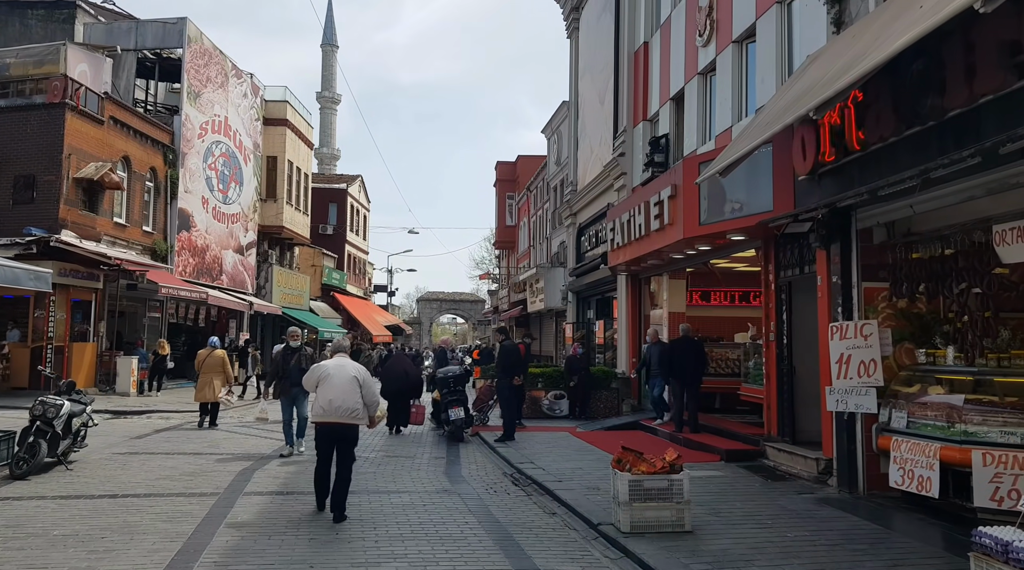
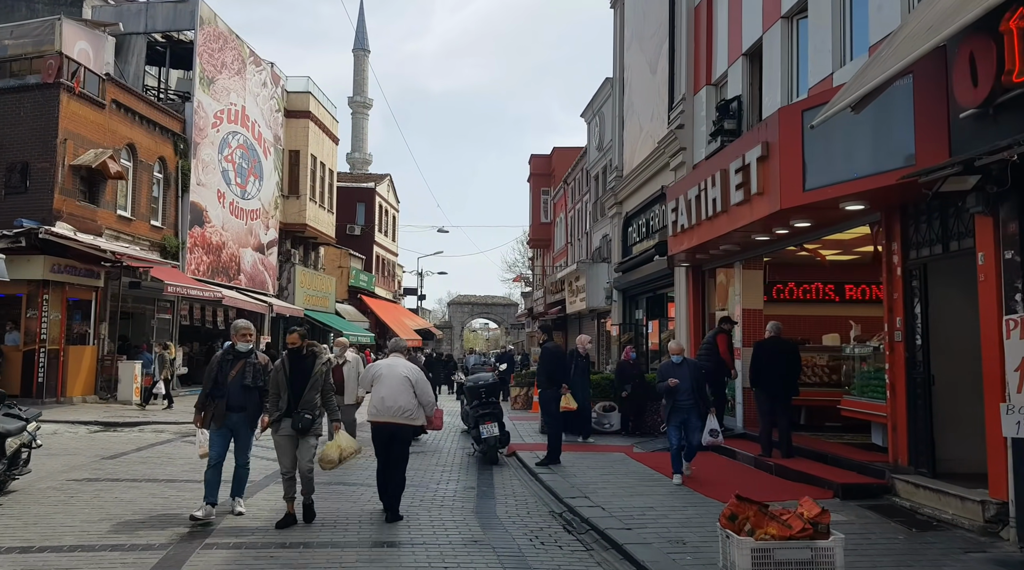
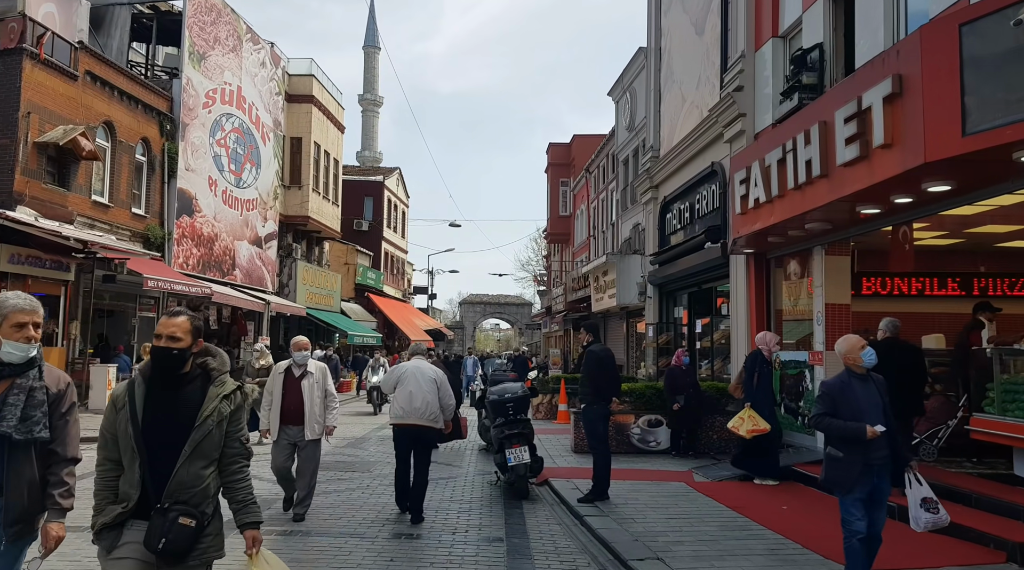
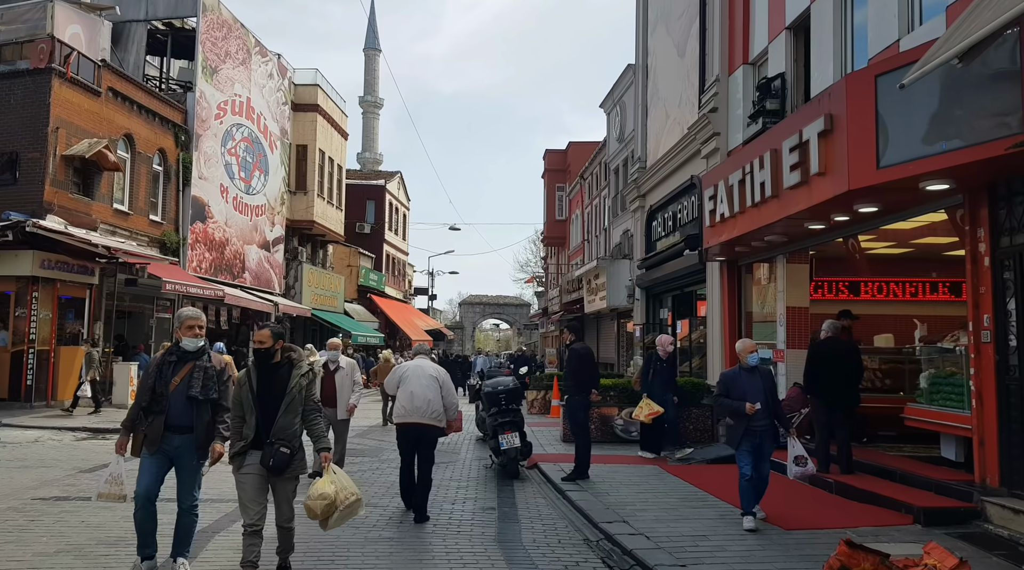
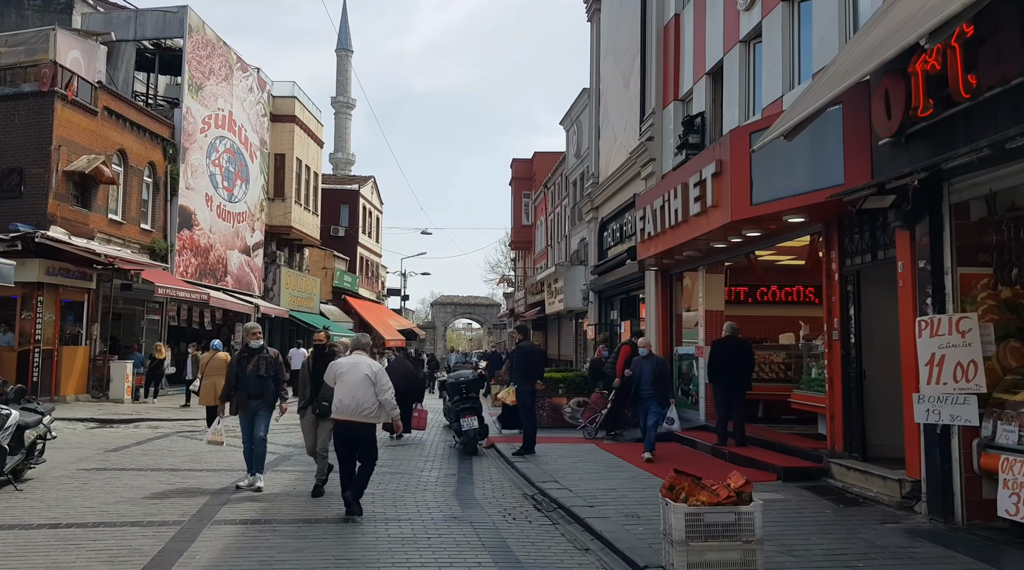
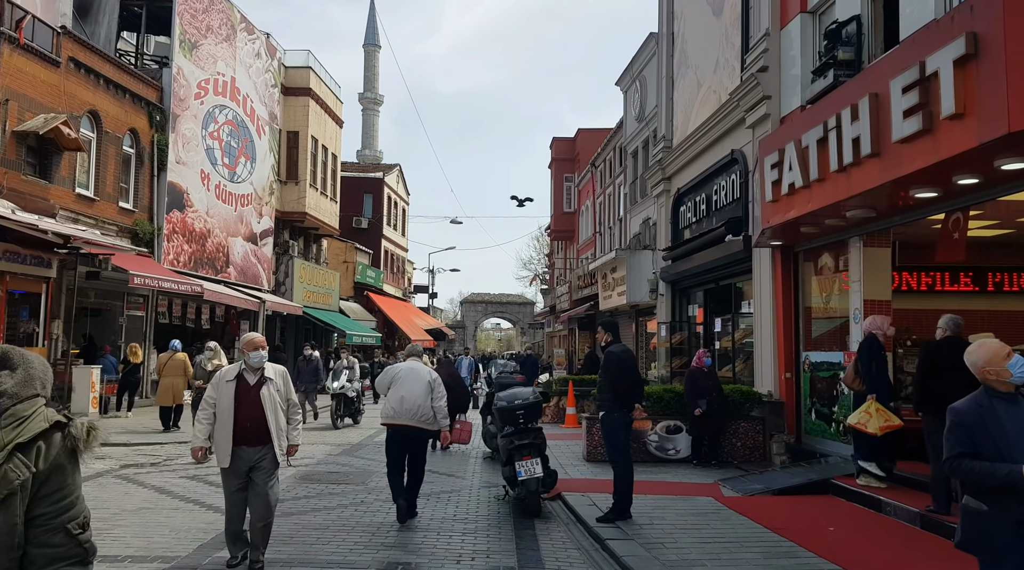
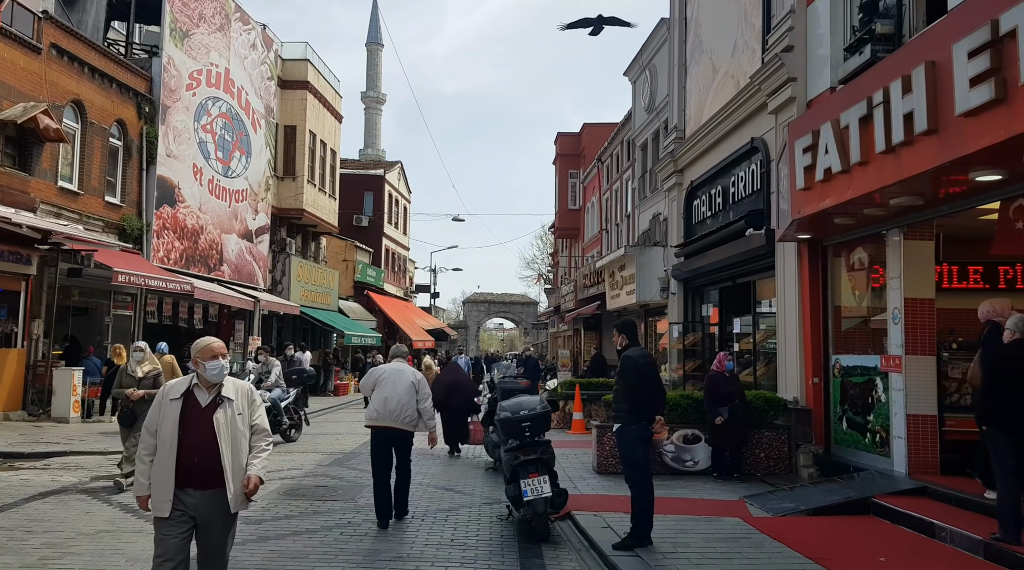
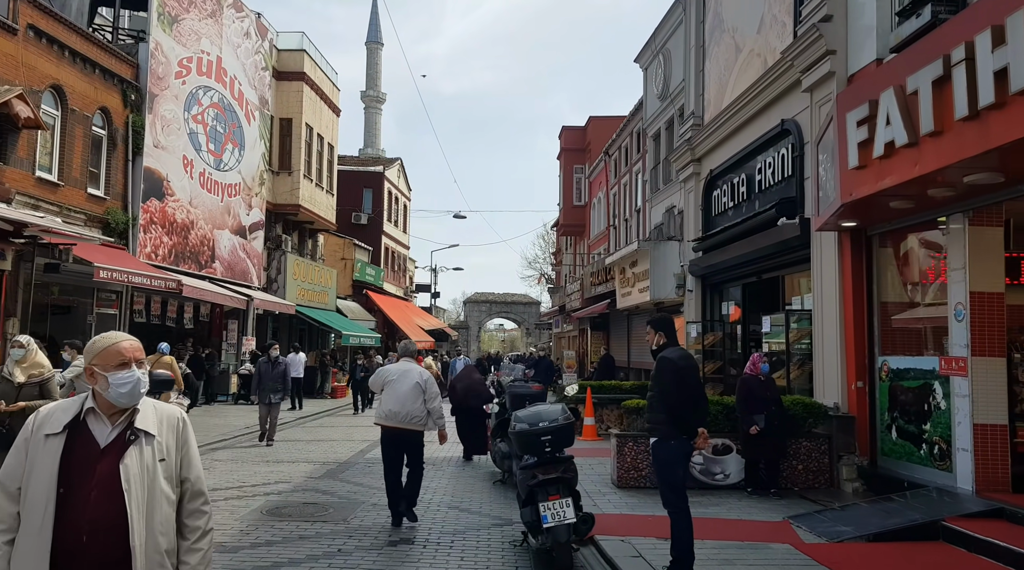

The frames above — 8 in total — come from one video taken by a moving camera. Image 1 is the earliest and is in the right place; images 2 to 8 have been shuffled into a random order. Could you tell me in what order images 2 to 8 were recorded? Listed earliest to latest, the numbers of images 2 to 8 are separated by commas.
5, 2, 4, 3, 6, 7, 8
